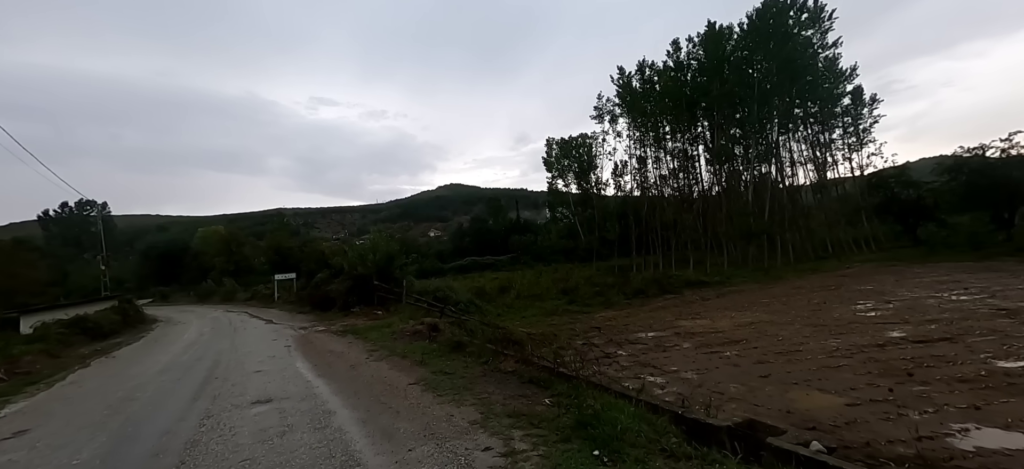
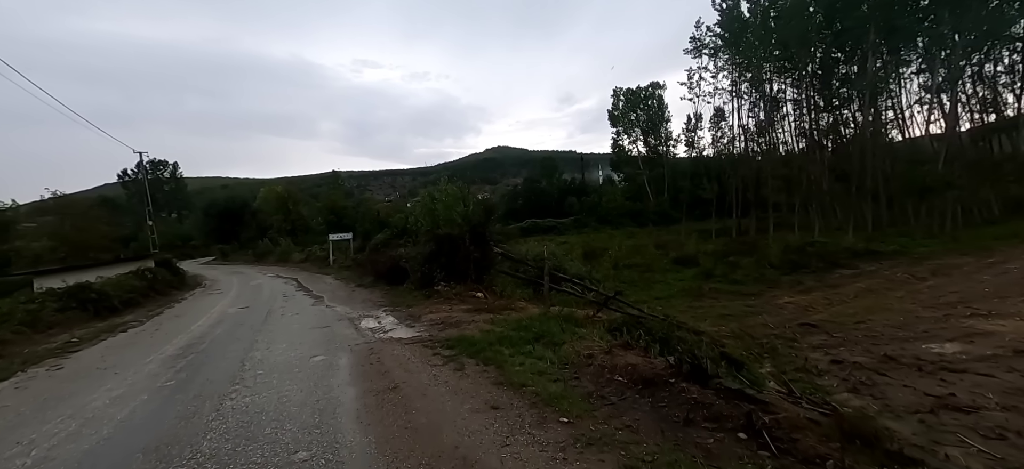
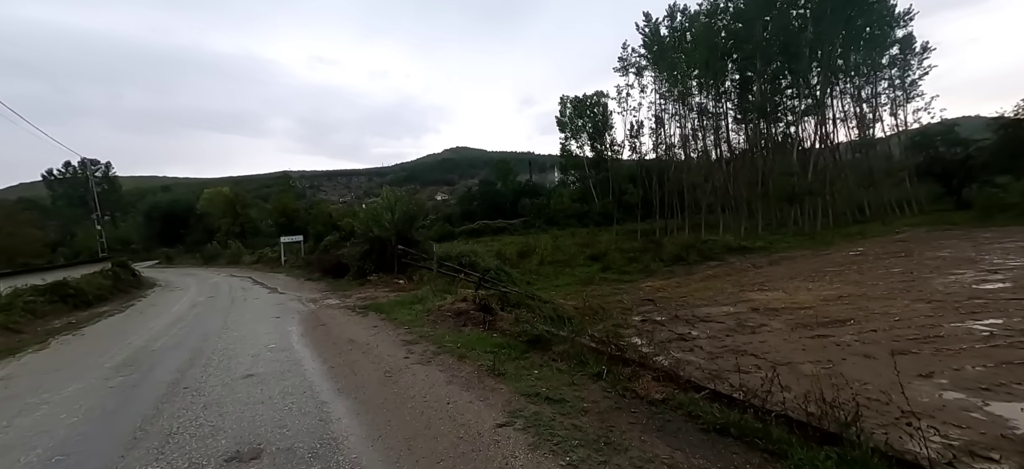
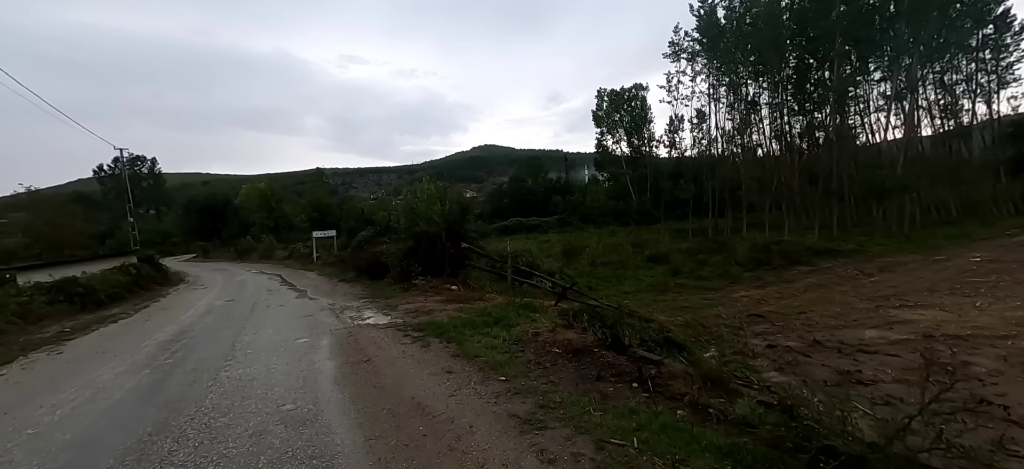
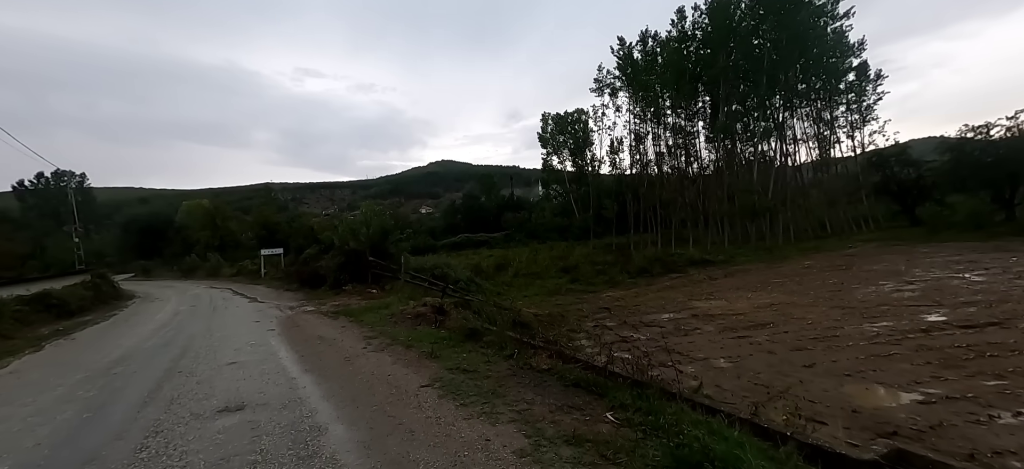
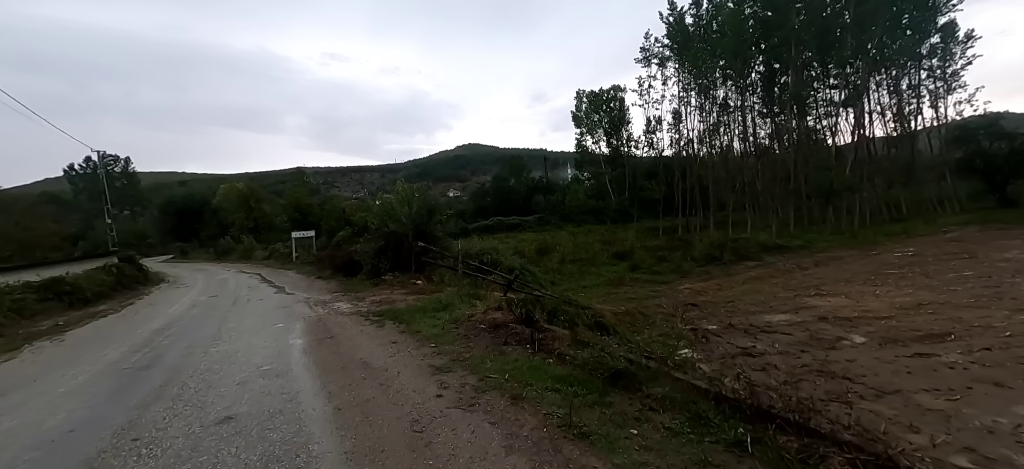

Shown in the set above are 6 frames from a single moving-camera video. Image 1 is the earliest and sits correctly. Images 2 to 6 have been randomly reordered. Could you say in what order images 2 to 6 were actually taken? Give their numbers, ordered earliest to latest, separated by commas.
5, 3, 6, 4, 2
